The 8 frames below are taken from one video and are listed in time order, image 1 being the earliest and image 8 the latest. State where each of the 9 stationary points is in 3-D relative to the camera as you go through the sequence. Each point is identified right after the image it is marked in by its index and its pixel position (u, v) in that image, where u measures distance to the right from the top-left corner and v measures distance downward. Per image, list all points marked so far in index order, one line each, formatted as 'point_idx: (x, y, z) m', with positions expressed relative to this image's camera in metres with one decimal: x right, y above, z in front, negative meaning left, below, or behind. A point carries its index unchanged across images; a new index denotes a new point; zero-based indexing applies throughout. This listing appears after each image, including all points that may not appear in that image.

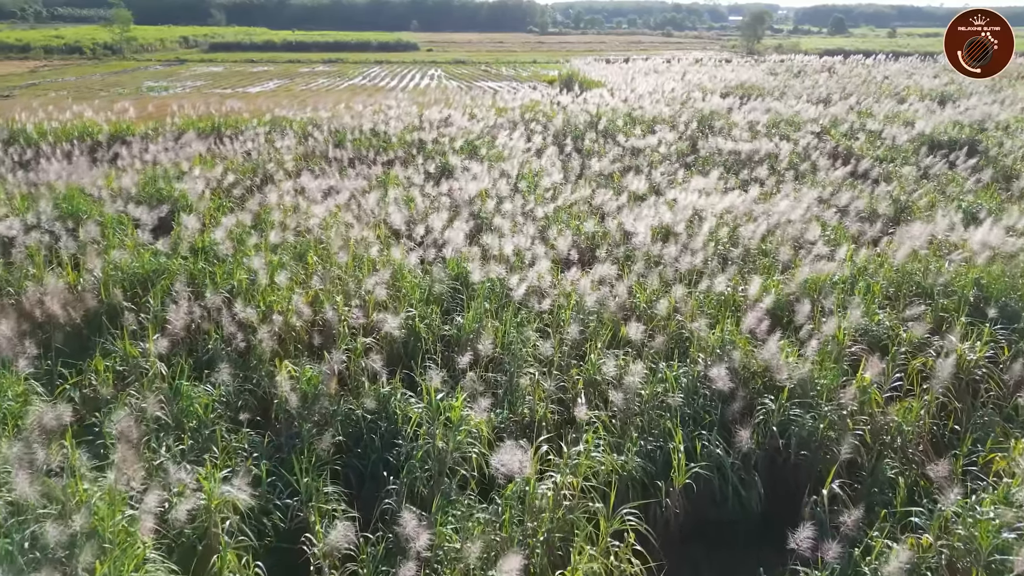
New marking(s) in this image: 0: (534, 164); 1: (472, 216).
0: (+0.2, +1.2, +6.2) m
1: (-0.3, +0.5, +4.9) m
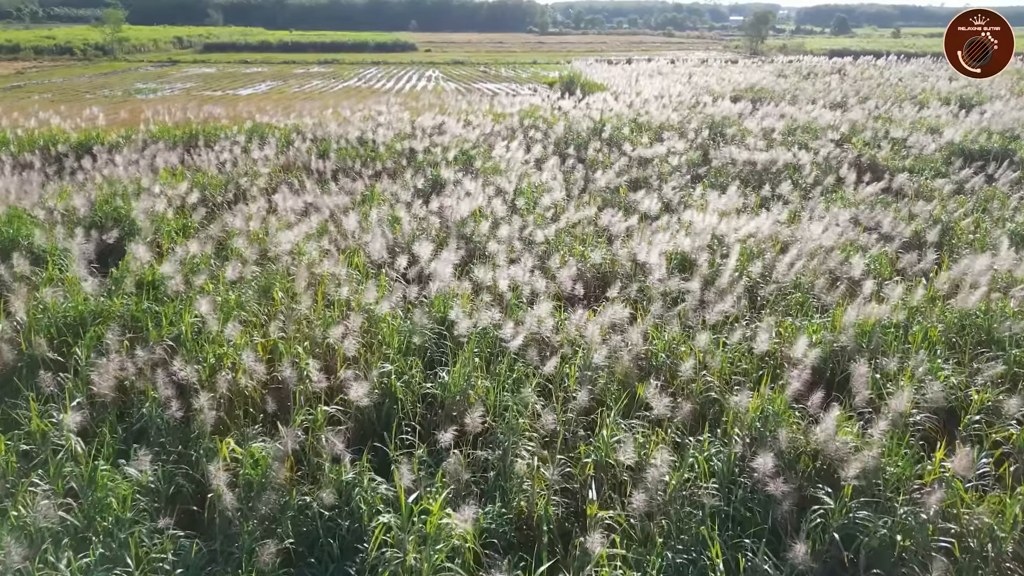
0: (+0.2, +1.0, +5.7) m
1: (-0.3, +0.3, +4.3) m
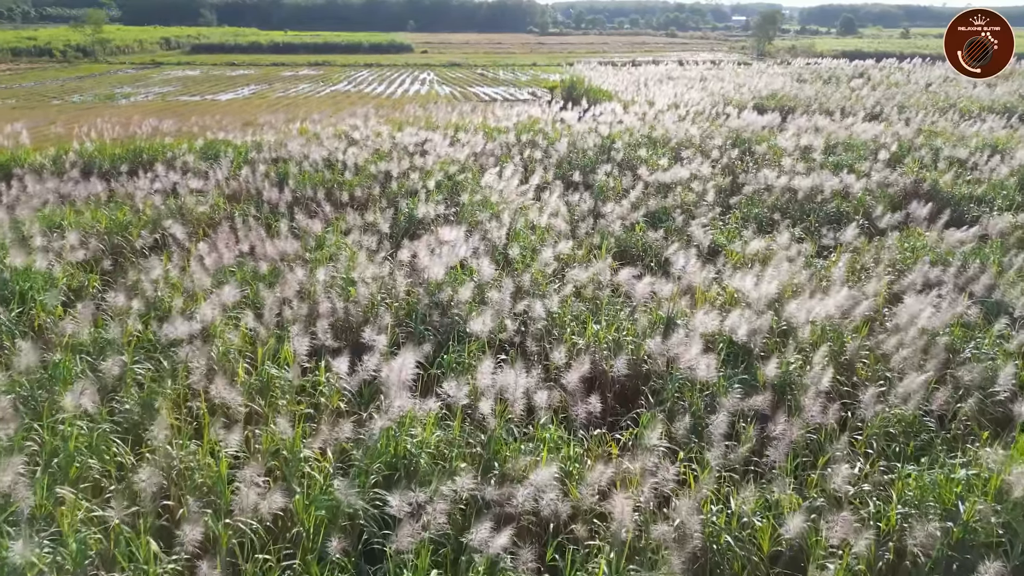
0: (+0.1, +0.5, +4.6) m
1: (-0.4, -0.2, +3.2) m
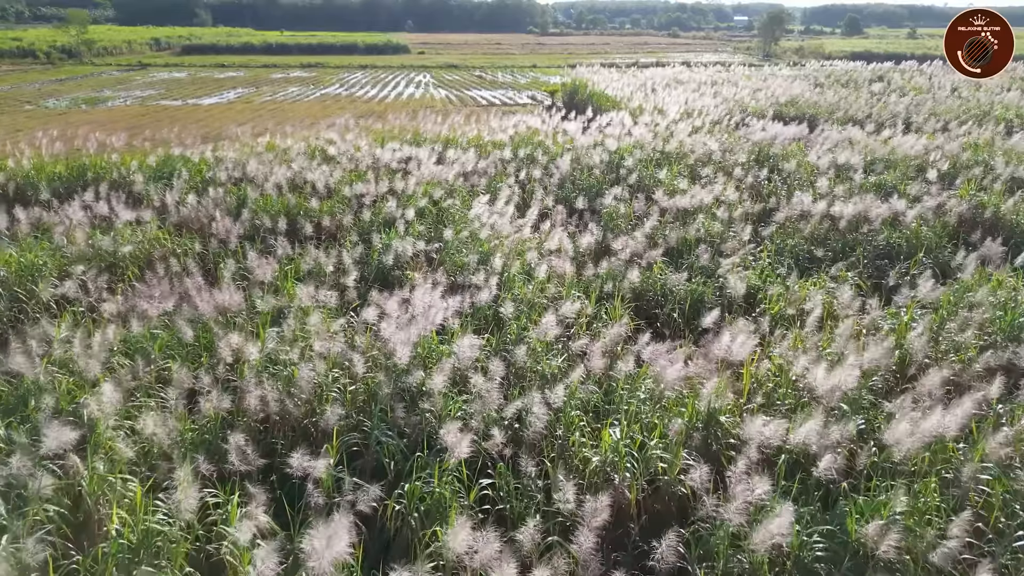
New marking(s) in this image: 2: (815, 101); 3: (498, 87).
0: (+0.1, +0.2, +3.8) m
1: (-0.4, -0.5, +2.4) m
2: (+4.8, +3.0, +9.8) m
3: (-0.4, +5.8, +17.9) m
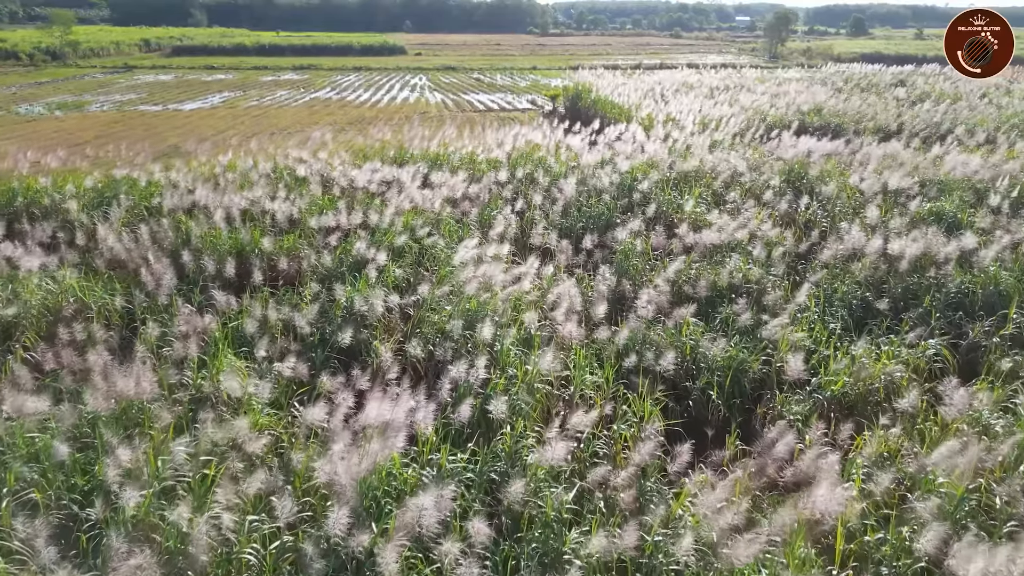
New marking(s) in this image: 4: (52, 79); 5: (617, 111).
0: (+0.1, -0.2, +3.0) m
1: (-0.5, -0.9, +1.6) m
2: (+4.8, +2.6, +9.0) m
3: (-0.4, +5.4, +17.1) m
4: (-14.1, +6.4, +18.9) m
5: (+1.5, +2.5, +8.9) m
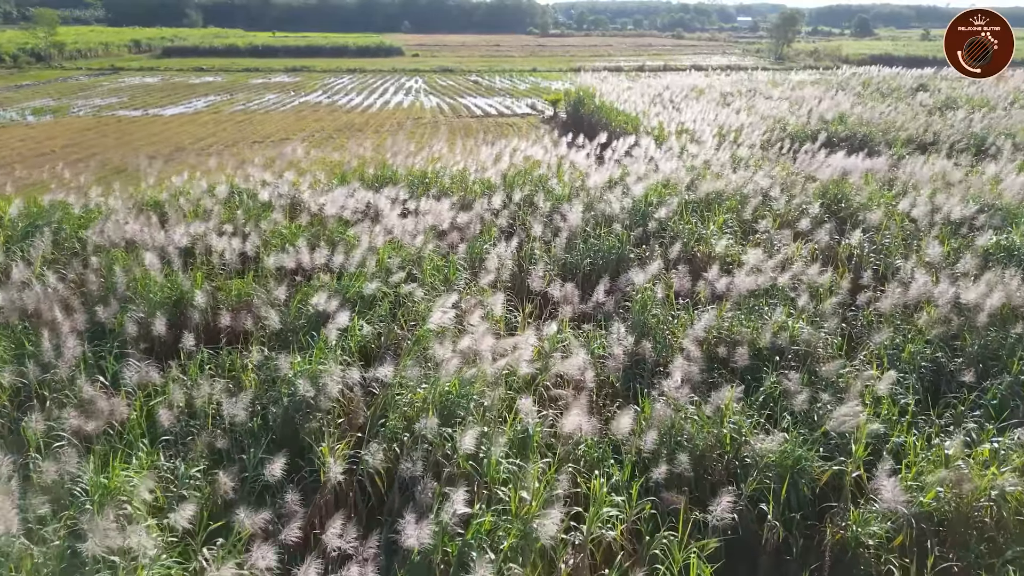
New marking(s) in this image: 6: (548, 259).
0: (0.0, -0.5, +2.3) m
1: (-0.5, -1.2, +0.9) m
2: (+4.7, +2.3, +8.3) m
3: (-0.5, +5.1, +16.3) m
4: (-14.1, +6.1, +18.2) m
5: (+1.5, +2.2, +8.1) m
6: (+0.2, +0.2, +4.0) m
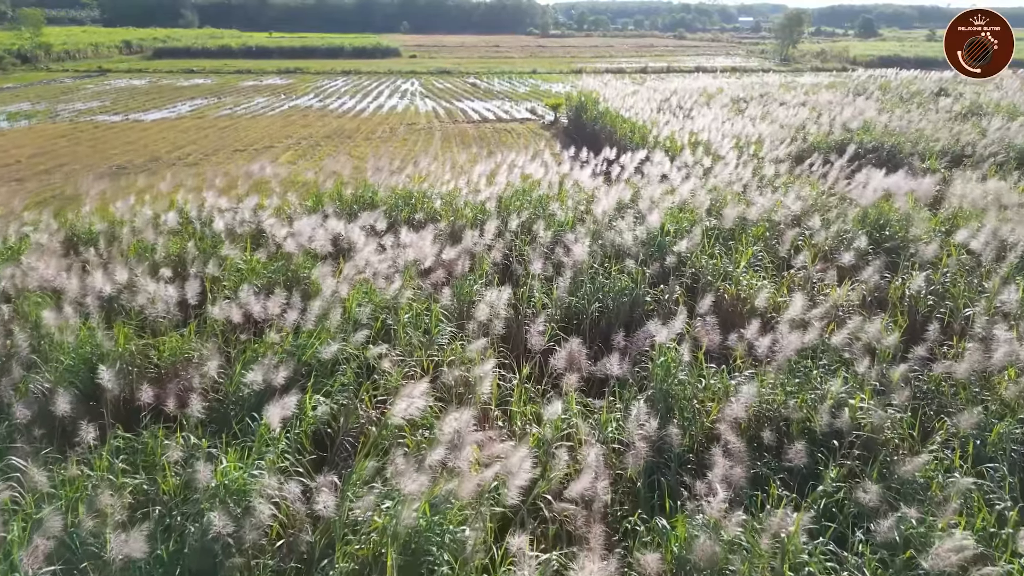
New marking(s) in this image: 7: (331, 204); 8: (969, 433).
0: (0.0, -0.8, +1.7) m
1: (-0.5, -1.4, +0.3) m
2: (+4.7, +2.0, +7.7) m
3: (-0.5, +4.8, +15.7) m
4: (-14.2, +5.8, +17.6) m
5: (+1.4, +1.9, +7.5) m
6: (+0.2, -0.1, +3.3) m
7: (-1.3, +0.6, +4.4) m
8: (+1.9, -0.6, +2.5) m
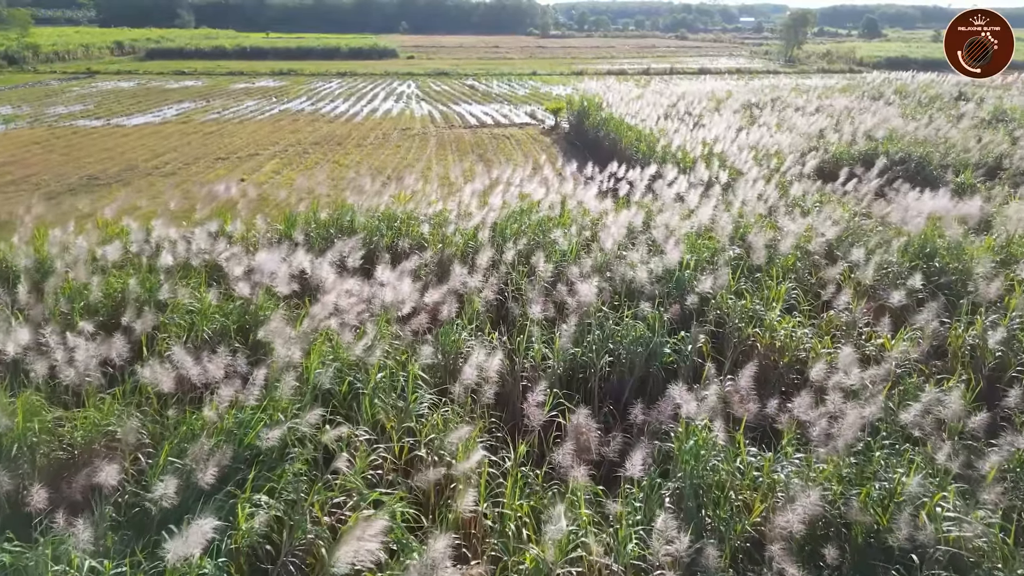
0: (0.0, -1.0, +1.1) m
1: (-0.5, -1.7, -0.2) m
2: (+4.7, +1.8, +7.1) m
3: (-0.5, +4.6, +15.2) m
4: (-14.2, +5.6, +17.1) m
5: (+1.4, +1.7, +7.0) m
6: (+0.2, -0.3, +2.8) m
7: (-1.3, +0.4, +3.9) m
8: (+1.9, -0.8, +2.0) m
